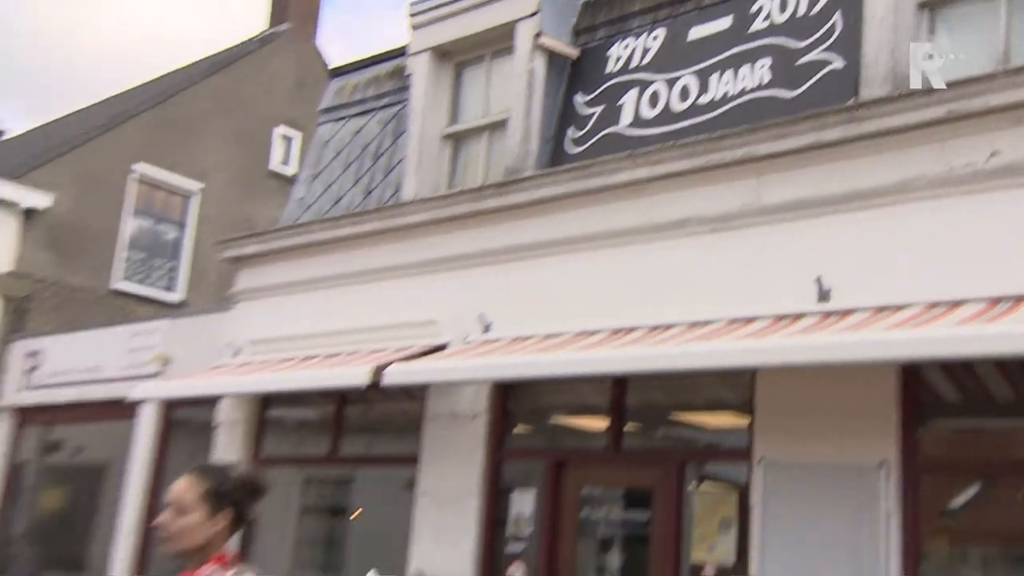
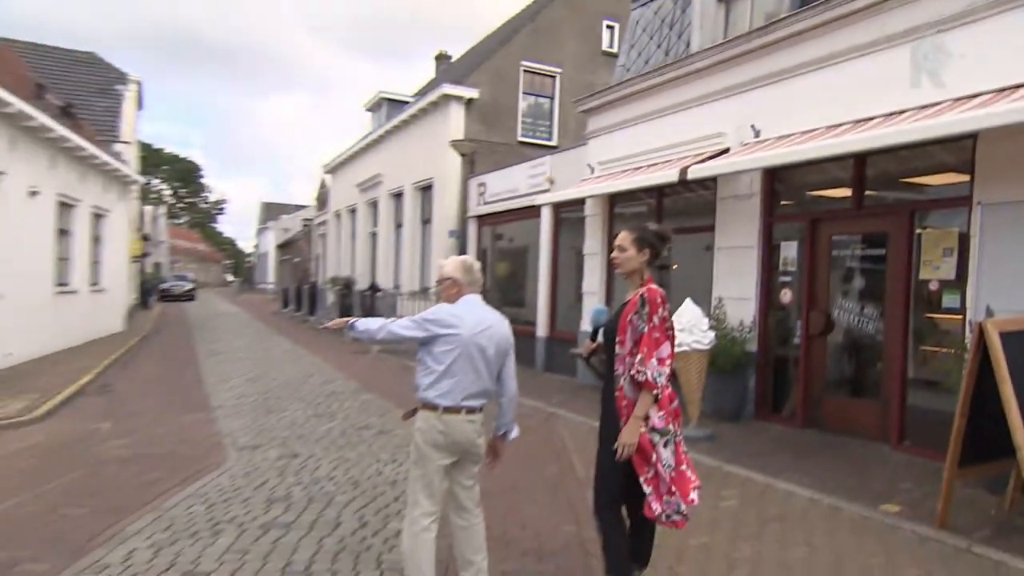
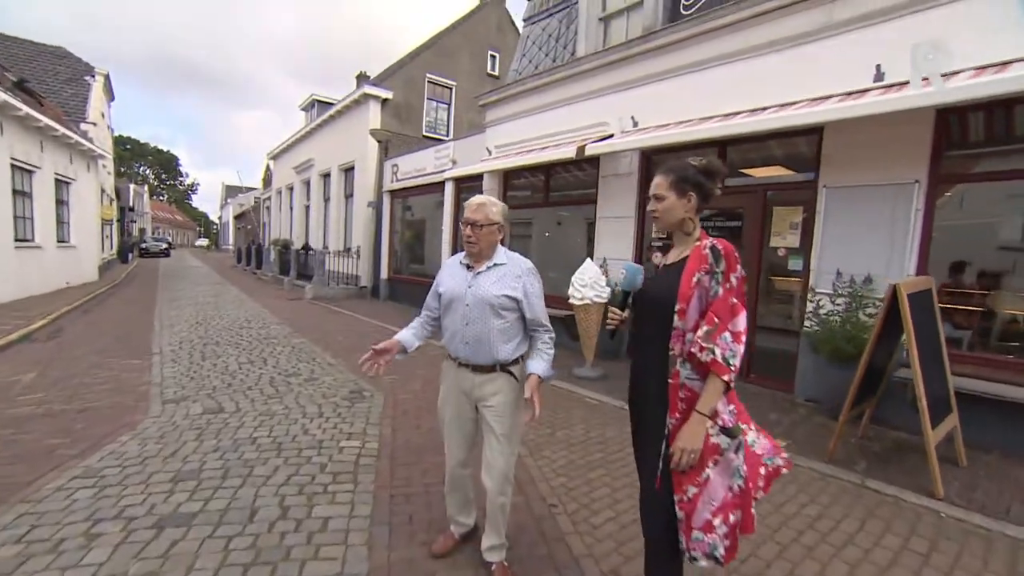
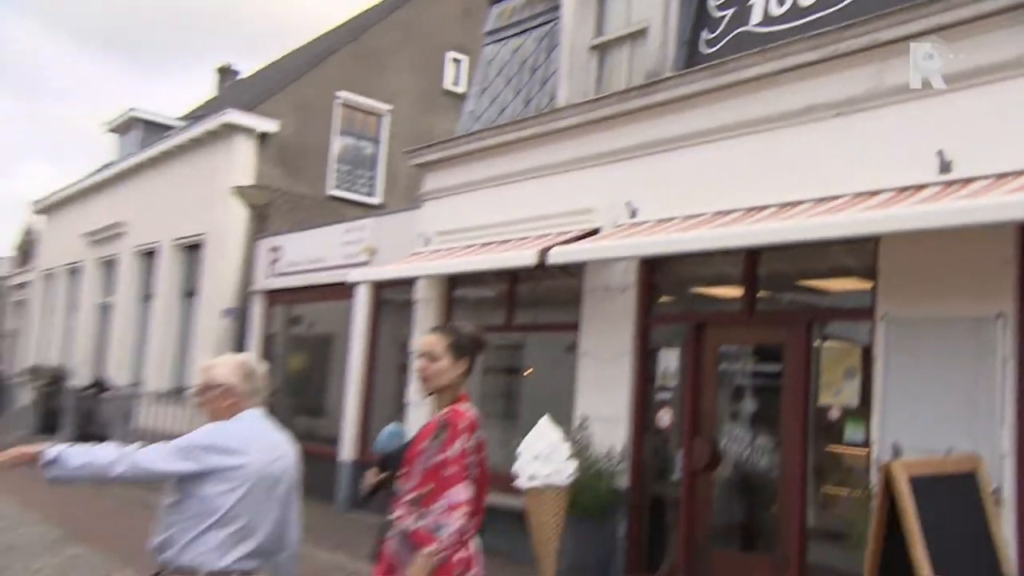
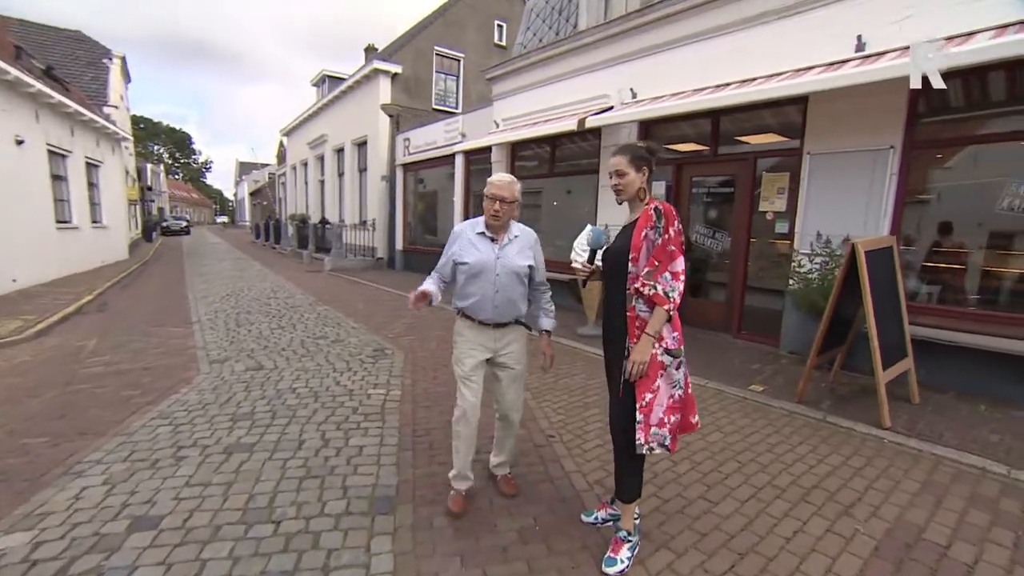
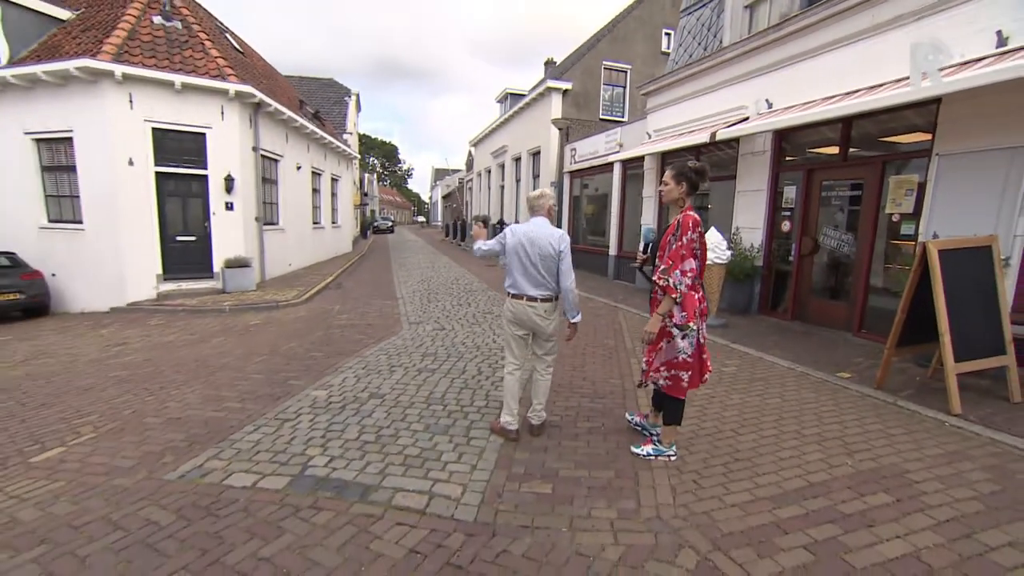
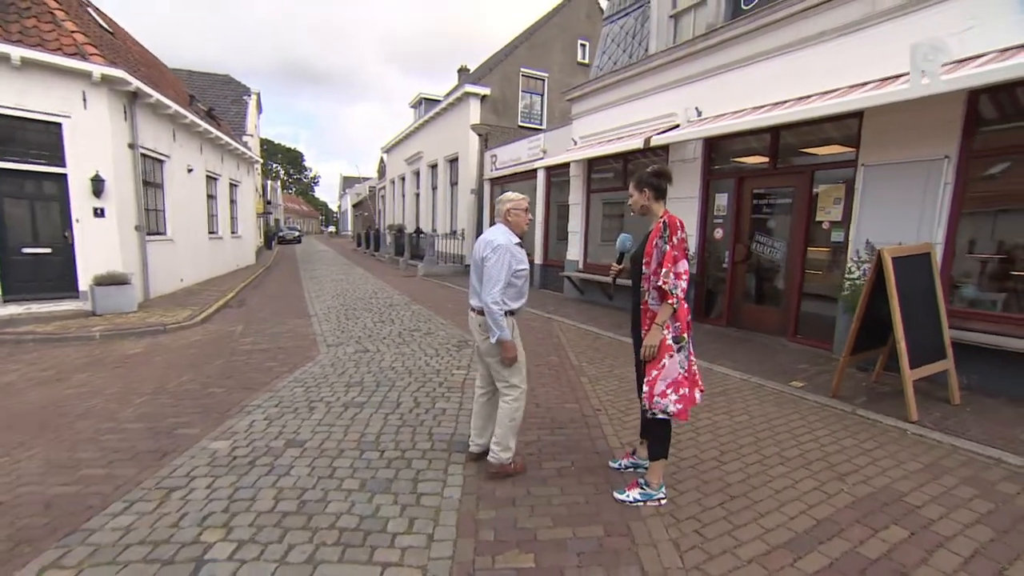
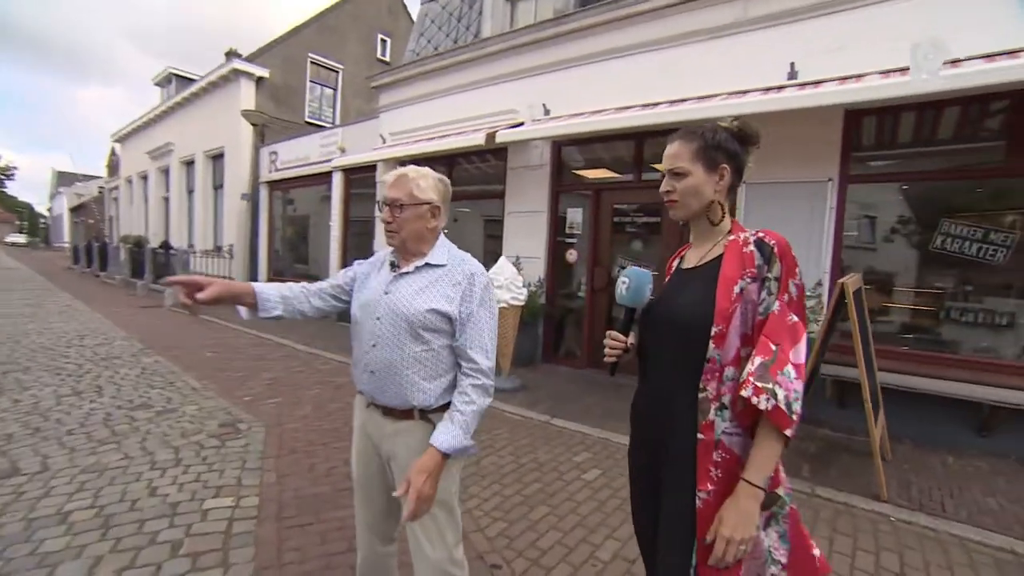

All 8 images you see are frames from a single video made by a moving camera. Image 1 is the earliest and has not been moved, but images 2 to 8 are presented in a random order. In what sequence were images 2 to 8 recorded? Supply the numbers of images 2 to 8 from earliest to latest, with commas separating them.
4, 2, 6, 7, 5, 3, 8
